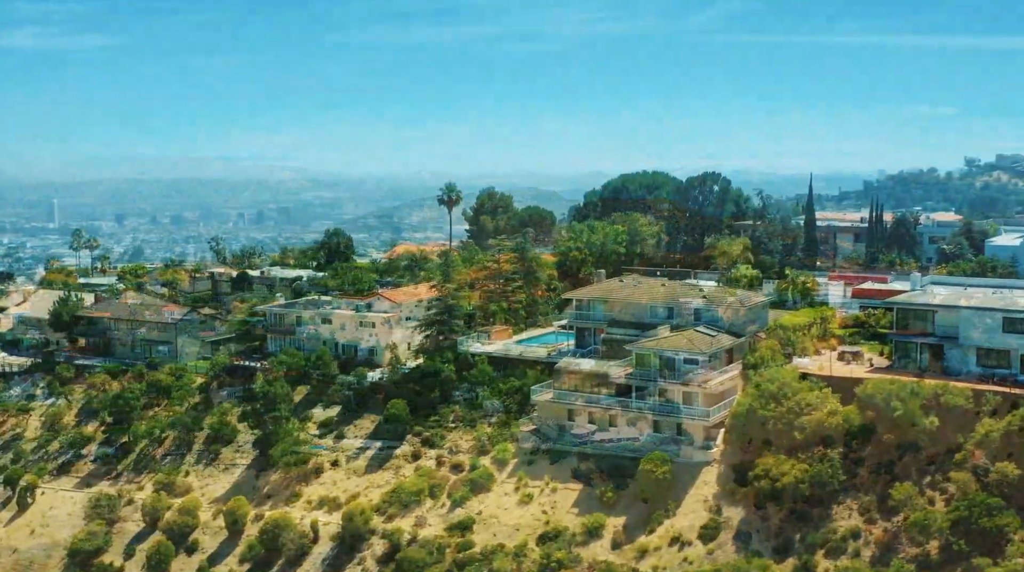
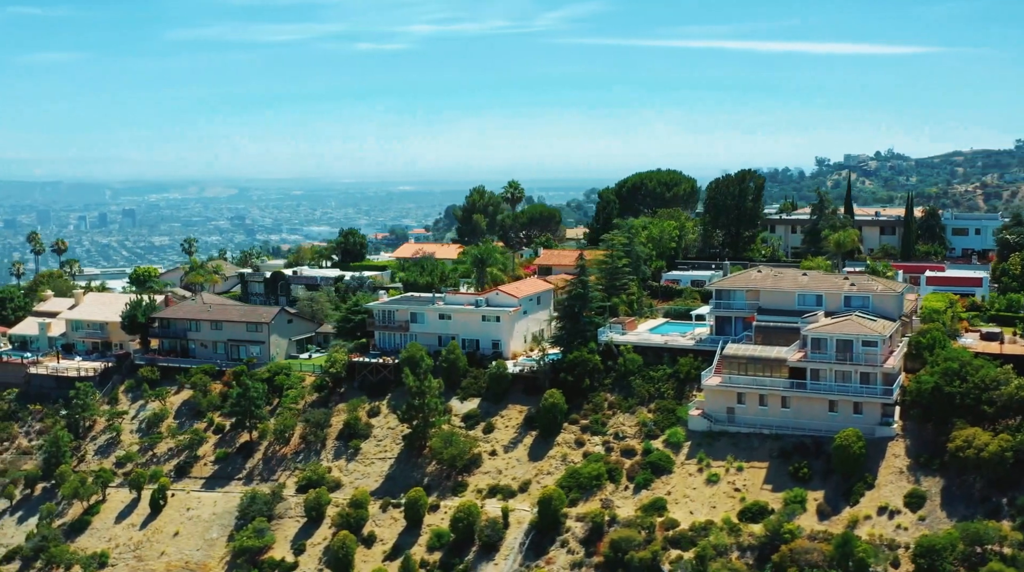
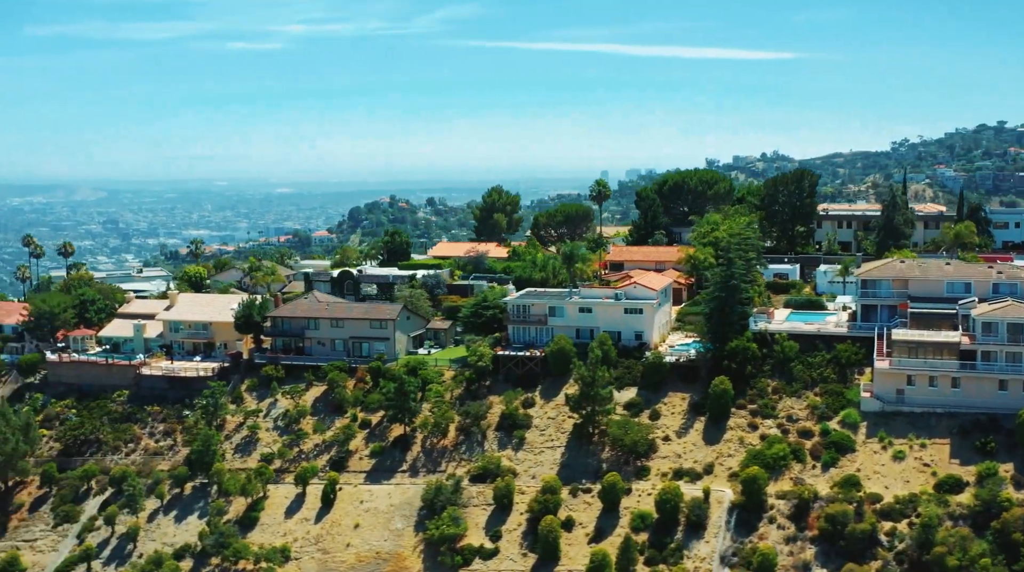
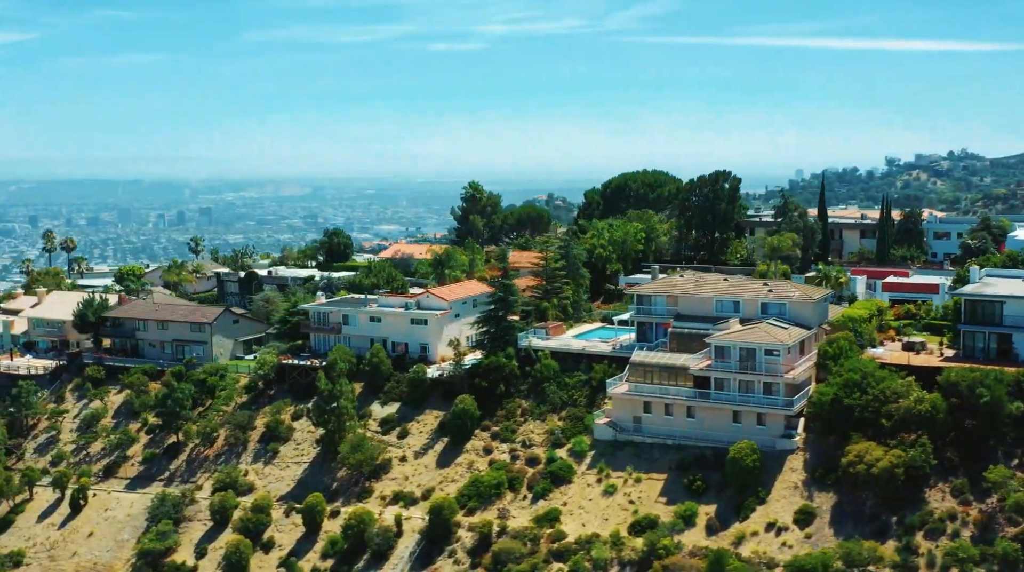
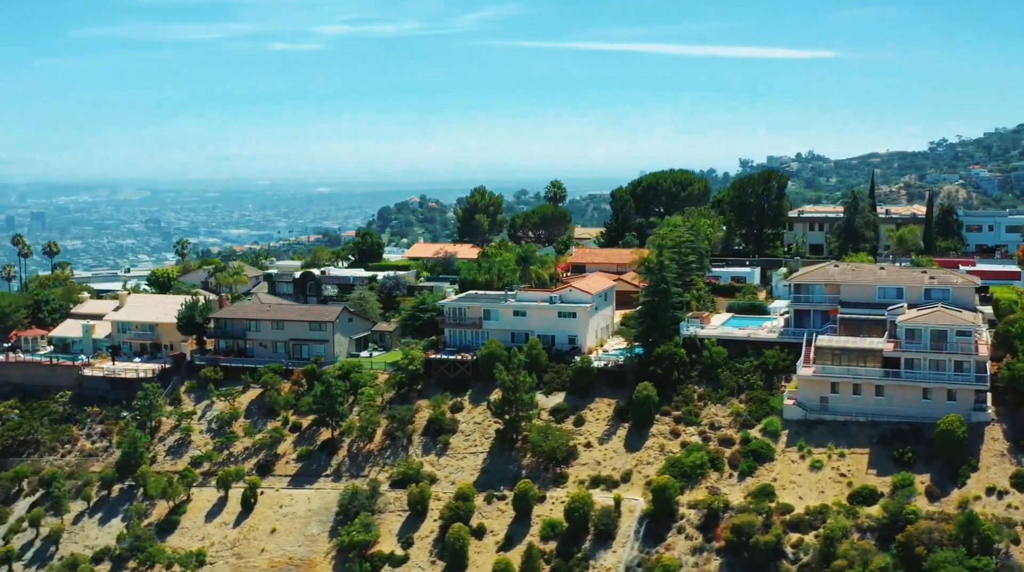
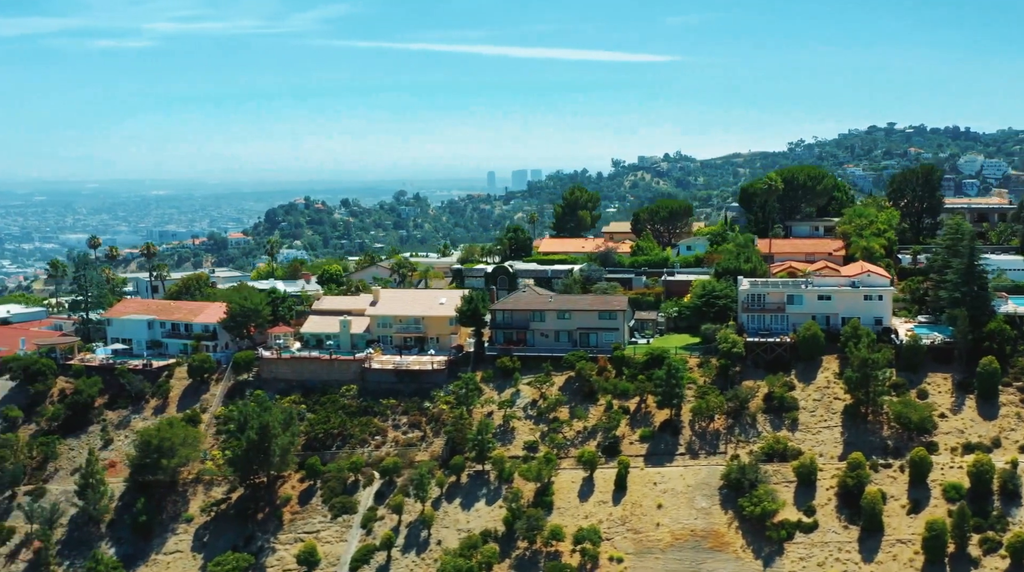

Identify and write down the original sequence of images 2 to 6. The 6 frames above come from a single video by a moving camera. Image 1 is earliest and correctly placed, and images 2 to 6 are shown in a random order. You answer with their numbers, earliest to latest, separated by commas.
4, 2, 5, 3, 6
